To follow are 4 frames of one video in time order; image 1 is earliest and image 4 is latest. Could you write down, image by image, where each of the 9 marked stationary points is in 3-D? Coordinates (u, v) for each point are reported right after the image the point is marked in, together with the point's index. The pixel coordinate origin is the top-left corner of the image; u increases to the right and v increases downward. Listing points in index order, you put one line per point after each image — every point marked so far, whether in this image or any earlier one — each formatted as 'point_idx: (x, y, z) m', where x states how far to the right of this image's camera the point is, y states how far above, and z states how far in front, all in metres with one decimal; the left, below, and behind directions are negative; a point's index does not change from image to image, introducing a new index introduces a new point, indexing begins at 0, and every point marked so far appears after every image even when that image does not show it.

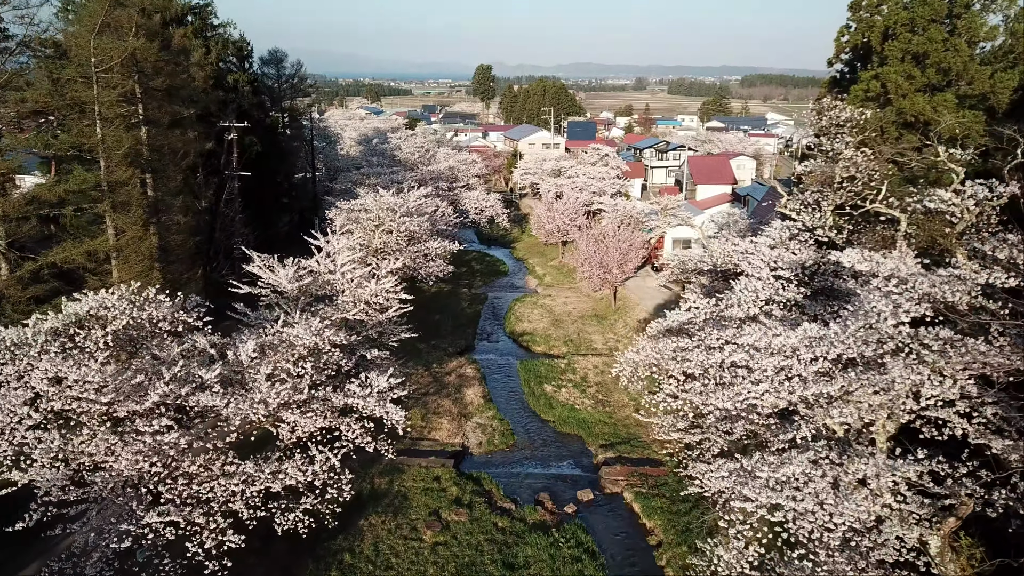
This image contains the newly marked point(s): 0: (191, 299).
0: (-3.0, -0.1, +7.6) m
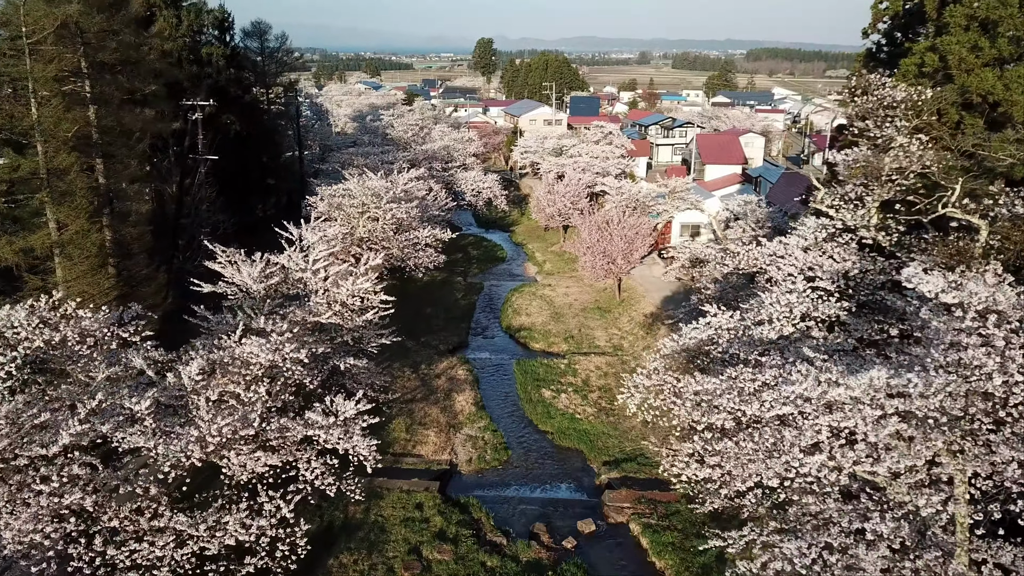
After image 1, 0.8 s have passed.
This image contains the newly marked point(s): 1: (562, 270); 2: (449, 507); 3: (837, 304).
0: (-3.1, -0.2, +6.6) m
1: (+1.1, +0.4, +17.2) m
2: (-0.6, -2.1, +7.8) m
3: (+2.2, -0.1, +5.6) m
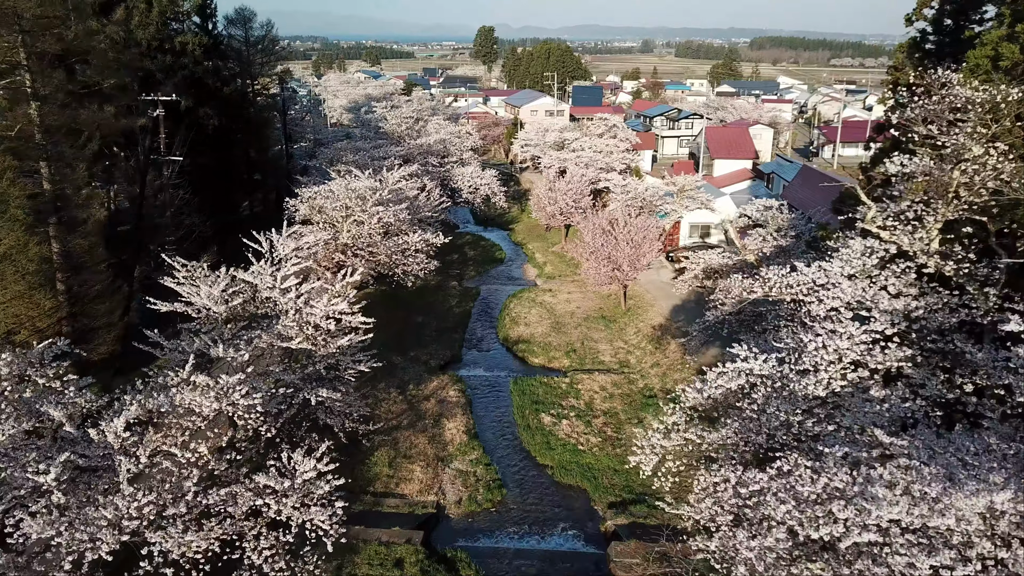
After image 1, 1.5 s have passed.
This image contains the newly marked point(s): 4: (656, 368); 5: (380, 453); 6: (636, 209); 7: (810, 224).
0: (-3.1, -0.4, +5.6) m
1: (+1.0, +0.3, +16.2) m
2: (-0.7, -2.3, +6.8) m
3: (+2.2, -0.4, +4.6) m
4: (+1.9, -1.1, +10.9) m
5: (-1.4, -1.7, +8.6) m
6: (+2.4, +1.5, +15.7) m
7: (+3.6, +0.8, +9.7) m
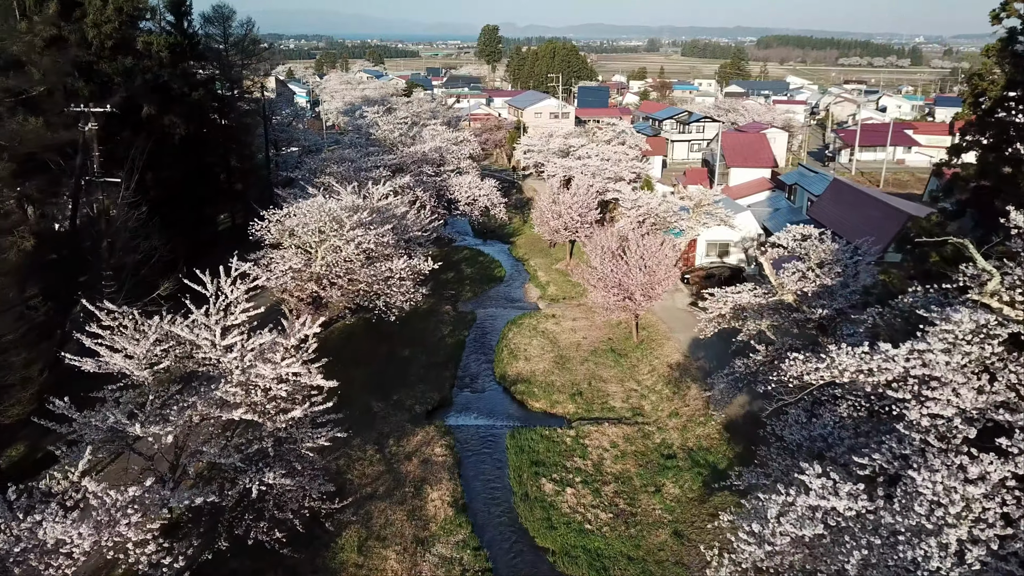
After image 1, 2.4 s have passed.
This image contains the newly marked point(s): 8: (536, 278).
0: (-3.2, -0.9, +4.2) m
1: (+1.0, -0.1, +14.8) m
2: (-0.7, -2.7, +5.4) m
3: (+2.1, -0.8, +3.2) m
4: (+1.9, -1.5, +9.5) m
5: (-1.5, -2.2, +7.2) m
6: (+2.4, +1.1, +14.3) m
7: (+3.5, +0.3, +8.3) m
8: (+0.5, +0.2, +16.4) m
